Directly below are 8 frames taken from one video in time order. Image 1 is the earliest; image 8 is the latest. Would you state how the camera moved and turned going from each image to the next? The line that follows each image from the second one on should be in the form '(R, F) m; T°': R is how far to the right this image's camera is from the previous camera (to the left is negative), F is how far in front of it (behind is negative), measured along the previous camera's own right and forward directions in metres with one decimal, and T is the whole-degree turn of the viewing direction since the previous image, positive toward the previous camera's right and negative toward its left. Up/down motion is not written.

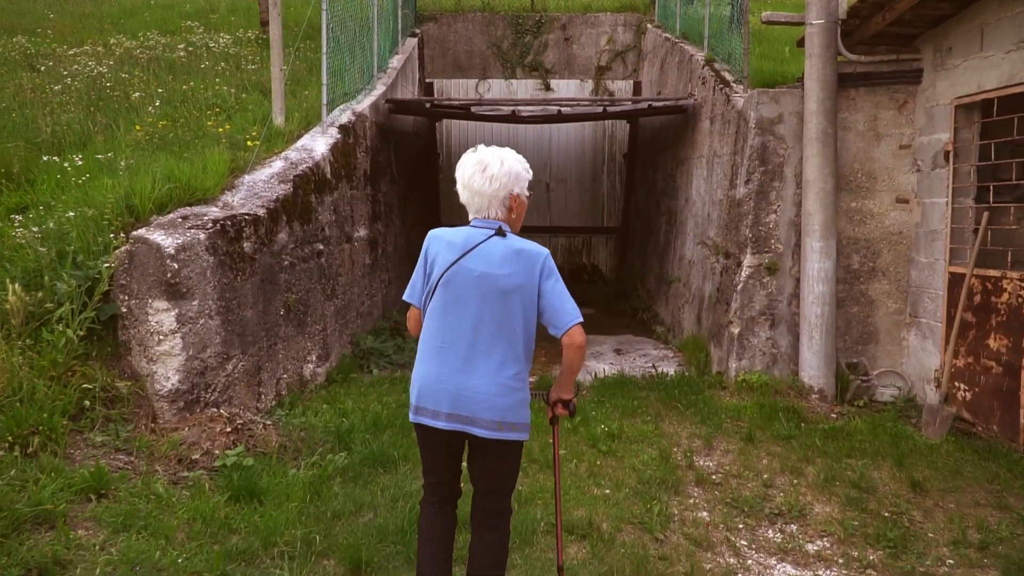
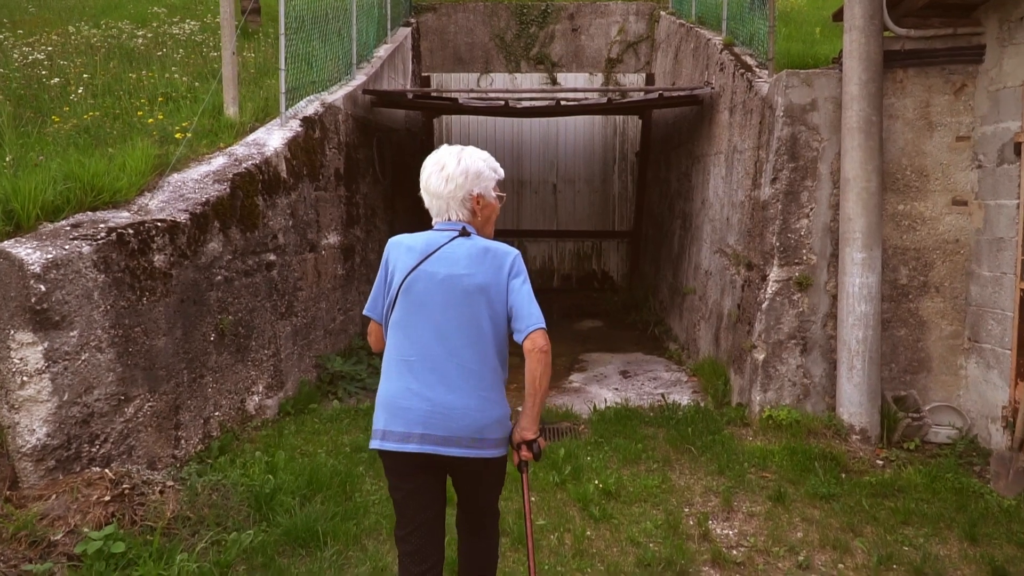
(+0.2, +0.9) m; -1°
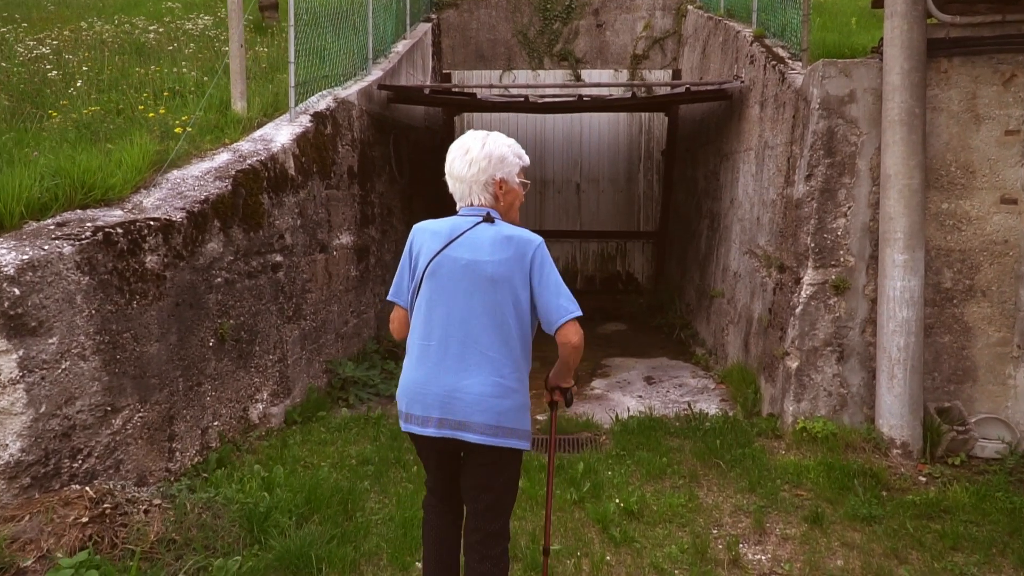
(0.0, +0.3) m; -2°
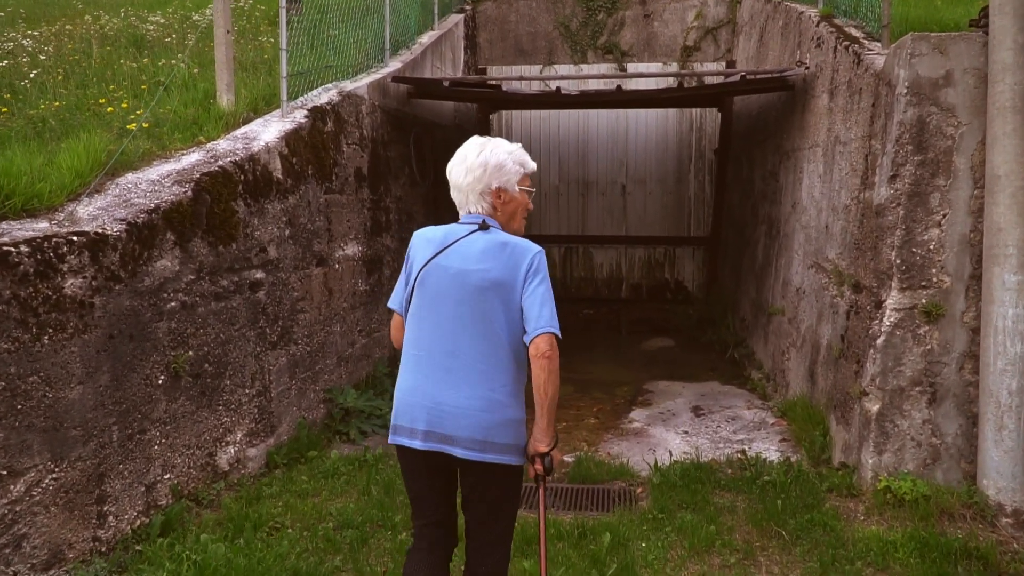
(+0.1, +0.7) m; -3°
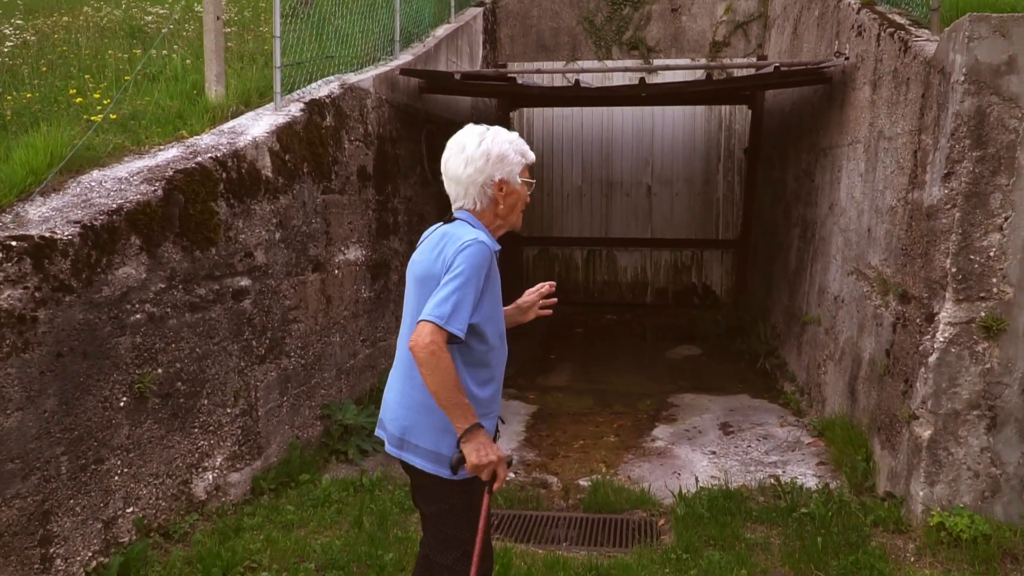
(+0.1, +0.4) m; -2°
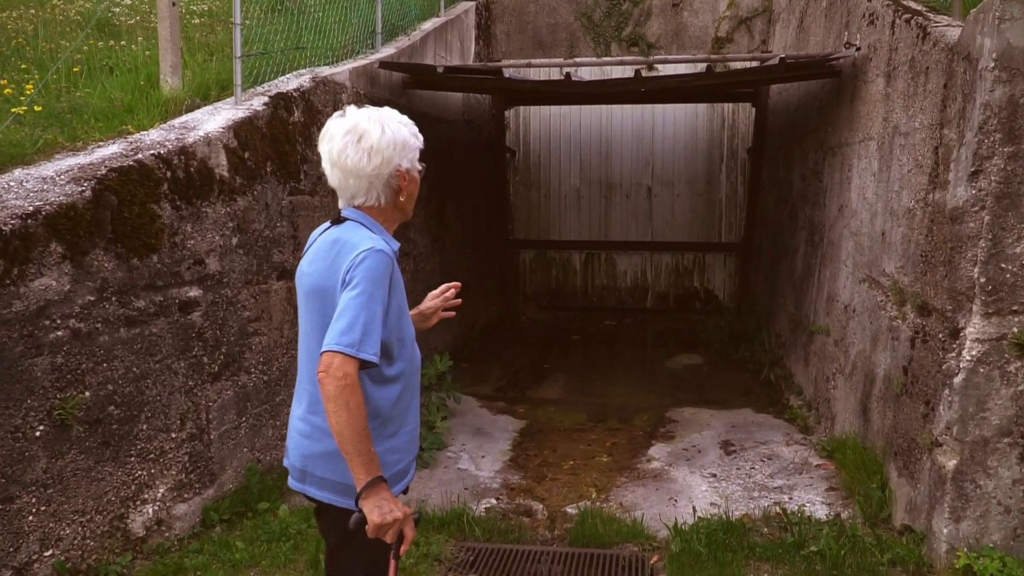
(+0.1, +0.4) m; 0°
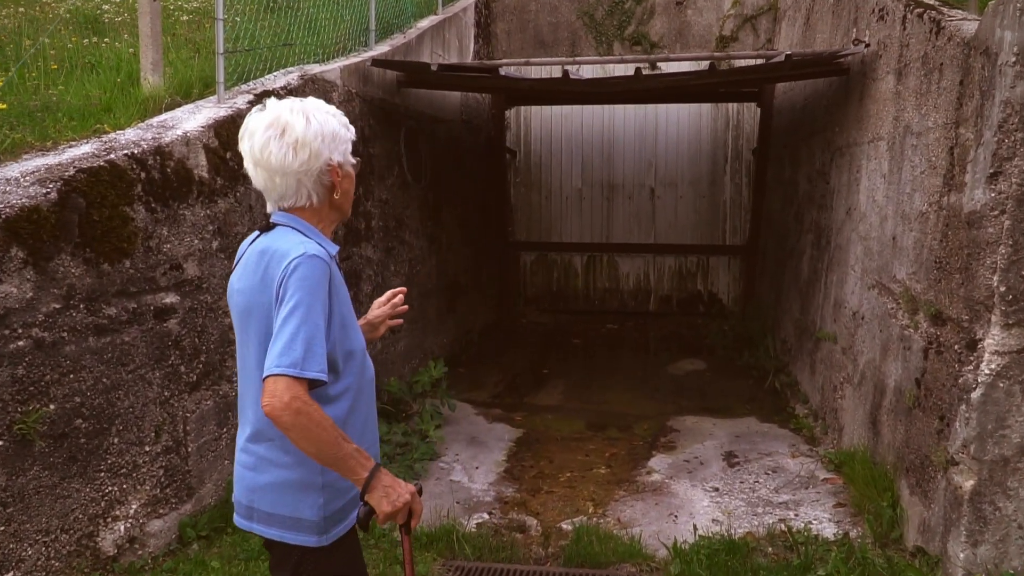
(0.0, +0.2) m; 0°
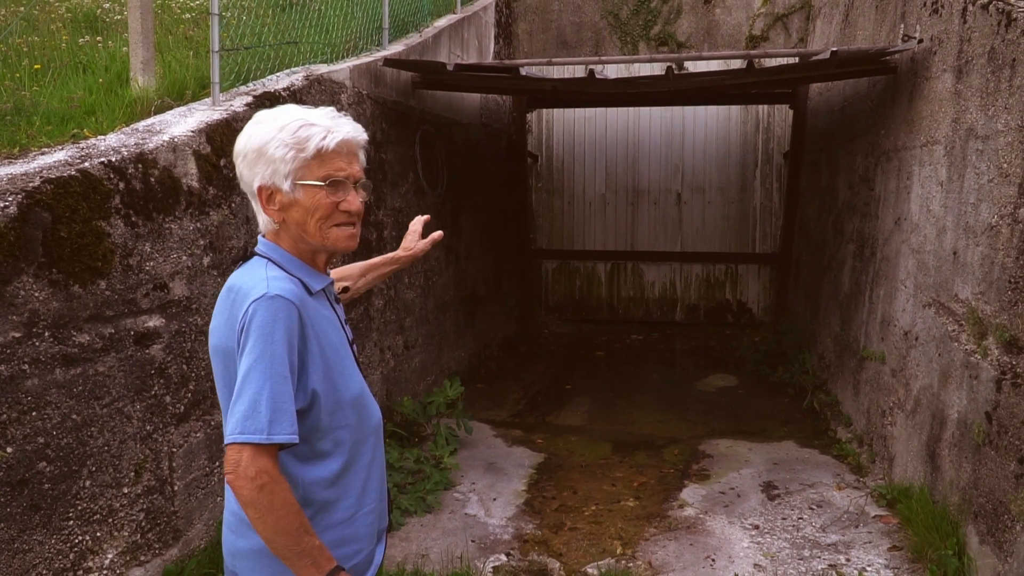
(0.0, +0.3) m; -1°
